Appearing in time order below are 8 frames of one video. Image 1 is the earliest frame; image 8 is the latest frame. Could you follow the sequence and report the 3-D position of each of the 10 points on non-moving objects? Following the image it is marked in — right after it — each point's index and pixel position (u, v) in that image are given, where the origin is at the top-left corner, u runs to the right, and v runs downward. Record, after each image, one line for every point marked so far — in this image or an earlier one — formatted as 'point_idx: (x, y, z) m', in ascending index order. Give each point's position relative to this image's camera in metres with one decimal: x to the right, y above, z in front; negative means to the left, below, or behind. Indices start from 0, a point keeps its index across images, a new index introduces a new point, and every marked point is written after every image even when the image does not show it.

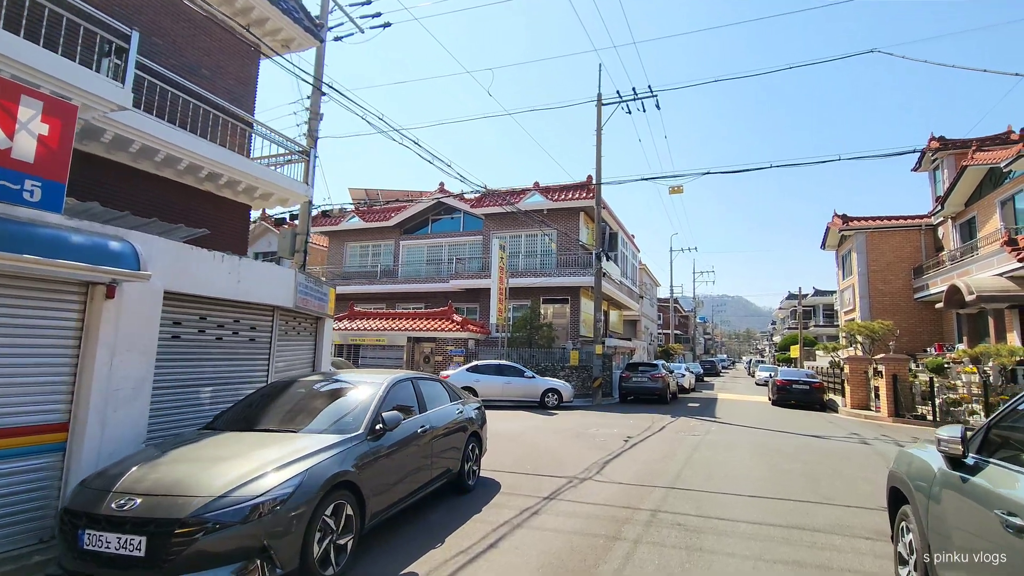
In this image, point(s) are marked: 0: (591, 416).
0: (+2.2, -3.6, +14.9) m
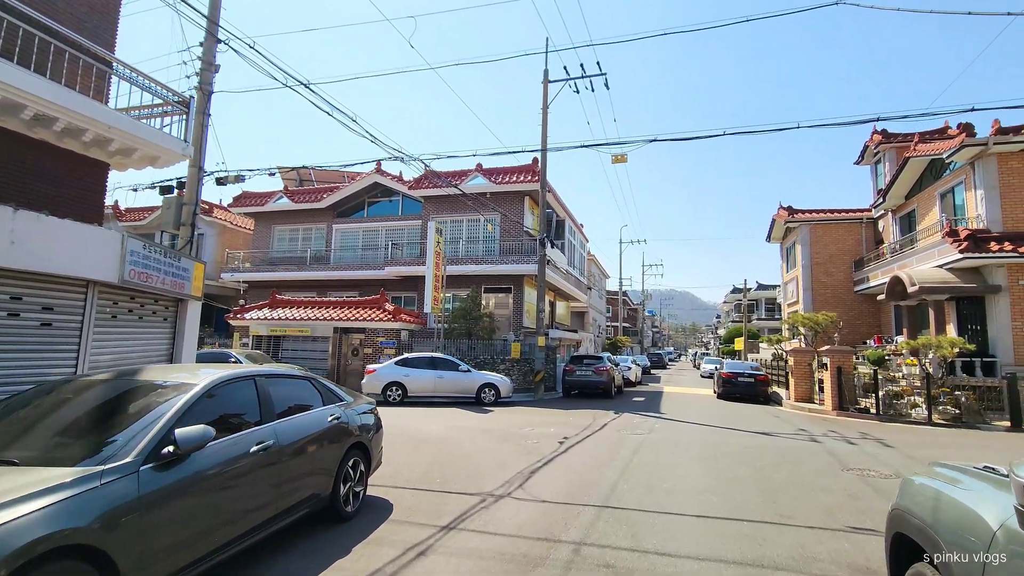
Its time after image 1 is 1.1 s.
0: (+0.4, -3.3, +13.7) m
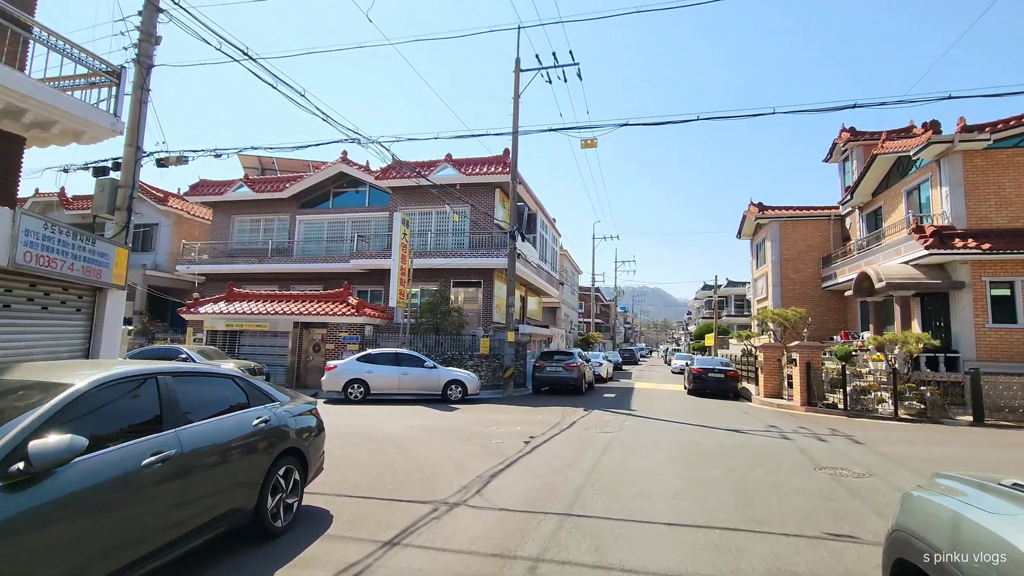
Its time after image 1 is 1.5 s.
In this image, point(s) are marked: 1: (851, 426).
0: (-0.4, -3.1, +13.2) m
1: (+7.3, -3.0, +11.5) m
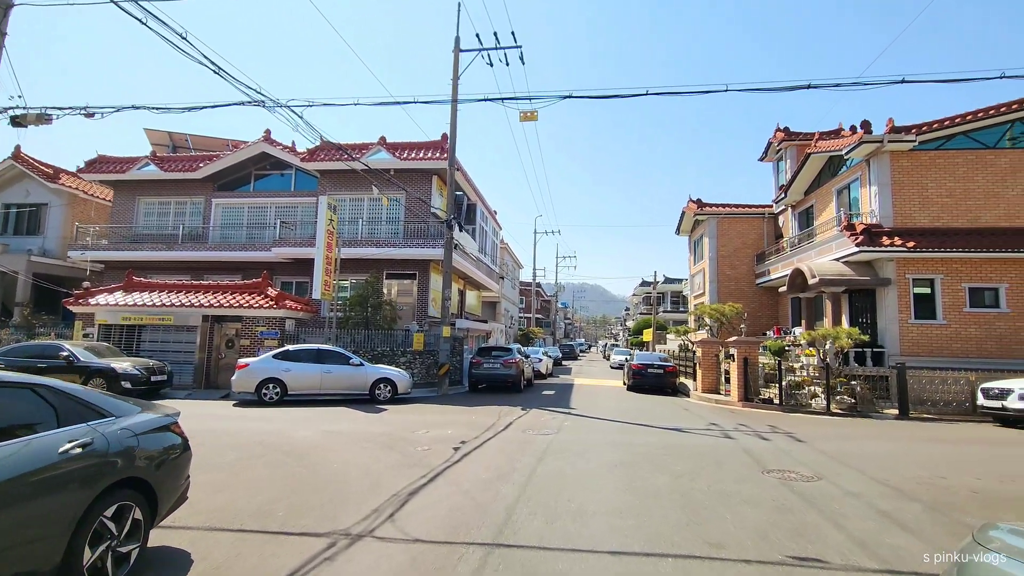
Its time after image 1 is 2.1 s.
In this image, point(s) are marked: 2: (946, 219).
0: (-2.0, -2.9, +12.2) m
1: (+5.9, -2.9, +11.3) m
2: (+13.2, +2.1, +16.1) m
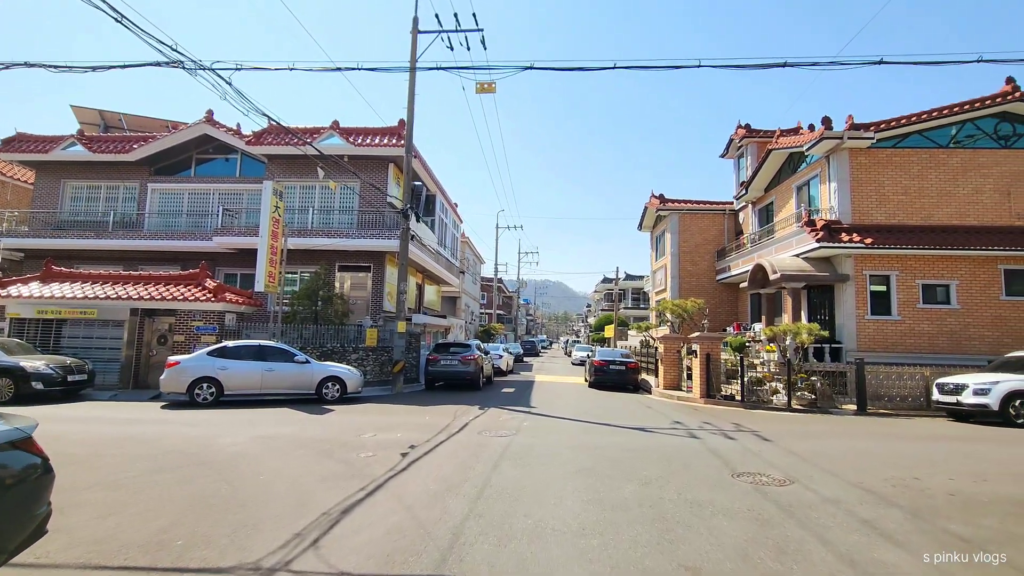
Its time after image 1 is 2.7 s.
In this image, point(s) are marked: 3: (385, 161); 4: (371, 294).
0: (-2.9, -2.7, +11.4) m
1: (+5.0, -2.8, +11.0) m
2: (+12.0, +2.2, +16.3) m
3: (-4.7, +4.7, +19.6) m
4: (-5.1, -0.2, +19.2) m
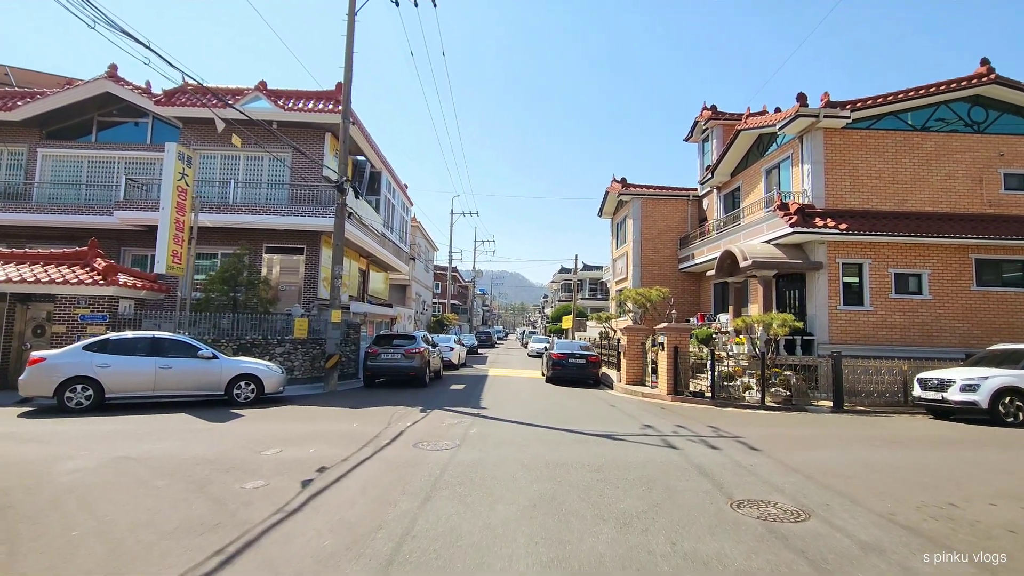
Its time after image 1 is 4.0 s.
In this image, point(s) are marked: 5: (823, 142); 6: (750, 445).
0: (-3.9, -2.3, +9.4) m
1: (+4.0, -2.5, +9.7) m
2: (+10.6, +2.5, +15.5) m
3: (-6.3, +5.2, +17.4) m
4: (-6.7, +0.3, +17.0) m
5: (+9.1, +4.3, +15.5) m
6: (+3.6, -2.4, +8.0) m
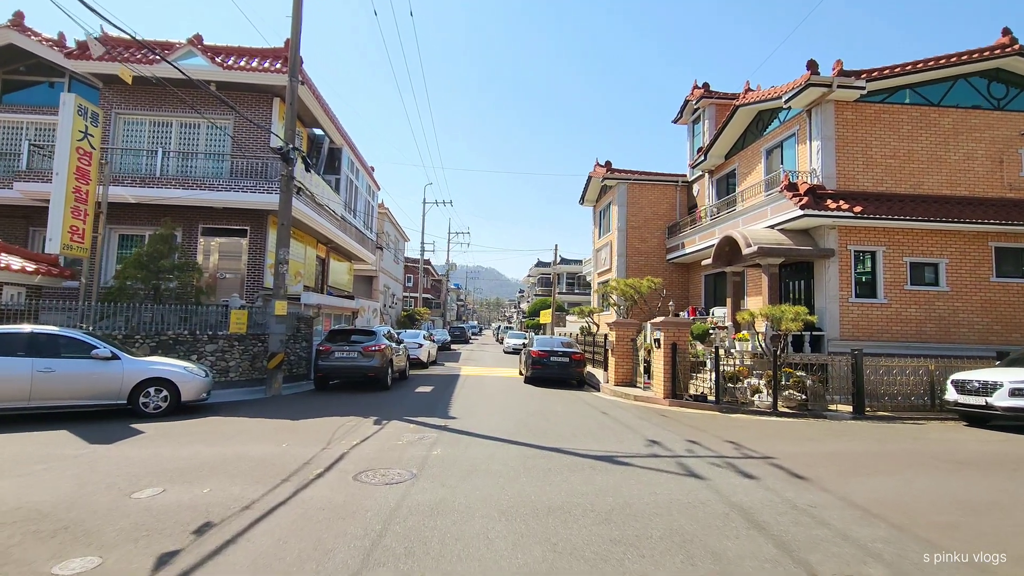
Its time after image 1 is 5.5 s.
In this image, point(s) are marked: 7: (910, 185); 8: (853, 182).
0: (-4.3, -2.1, +7.3) m
1: (+3.7, -2.3, +8.0) m
2: (+10.0, +2.8, +14.0) m
3: (-6.9, +5.5, +15.1) m
4: (-7.4, +0.6, +14.8) m
5: (+8.5, +4.5, +14.0) m
6: (+3.3, -2.2, +6.3) m
7: (+10.5, +2.7, +14.0) m
8: (+9.0, +2.8, +13.9) m
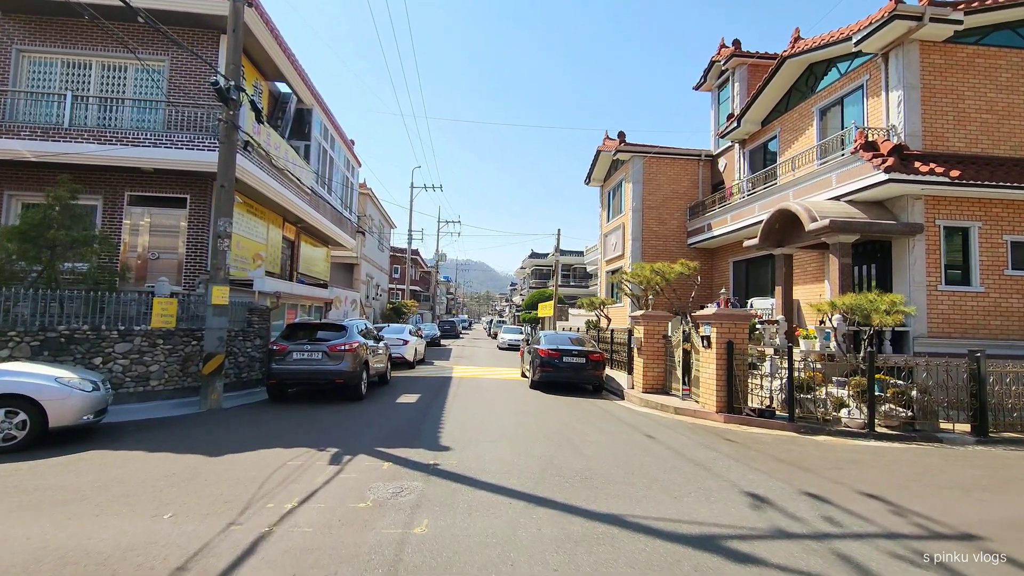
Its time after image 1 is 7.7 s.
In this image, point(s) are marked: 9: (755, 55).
0: (-4.0, -1.8, +4.4) m
1: (+3.9, -2.0, +5.3) m
2: (+10.1, +3.1, +11.3) m
3: (-6.8, +5.9, +12.0) m
4: (-7.3, +1.0, +11.8) m
5: (+8.6, +4.9, +11.3) m
6: (+3.6, -1.9, +3.5) m
7: (+10.7, +3.0, +11.4) m
8: (+9.1, +3.1, +11.2) m
9: (+8.0, +7.7, +17.5) m
